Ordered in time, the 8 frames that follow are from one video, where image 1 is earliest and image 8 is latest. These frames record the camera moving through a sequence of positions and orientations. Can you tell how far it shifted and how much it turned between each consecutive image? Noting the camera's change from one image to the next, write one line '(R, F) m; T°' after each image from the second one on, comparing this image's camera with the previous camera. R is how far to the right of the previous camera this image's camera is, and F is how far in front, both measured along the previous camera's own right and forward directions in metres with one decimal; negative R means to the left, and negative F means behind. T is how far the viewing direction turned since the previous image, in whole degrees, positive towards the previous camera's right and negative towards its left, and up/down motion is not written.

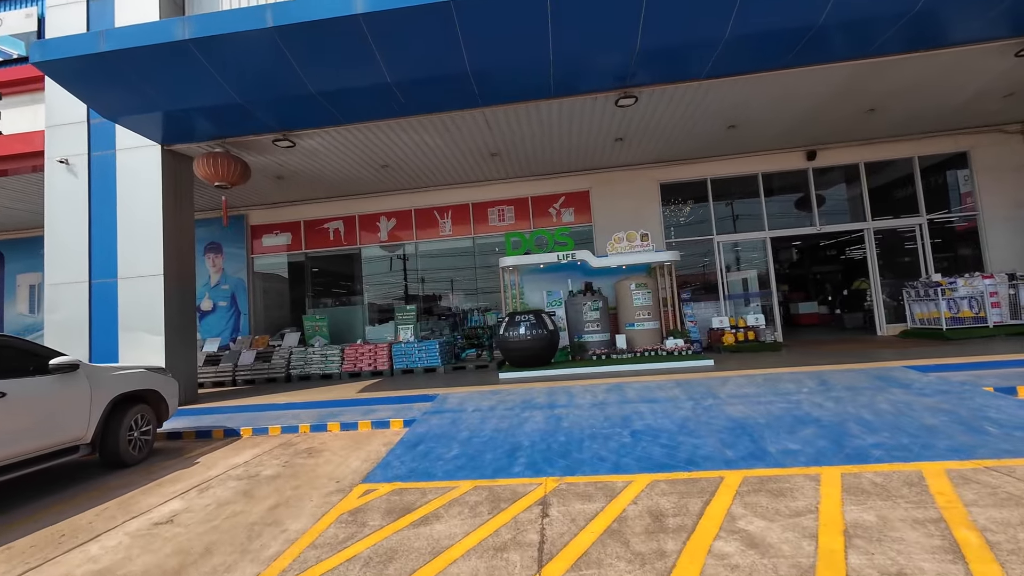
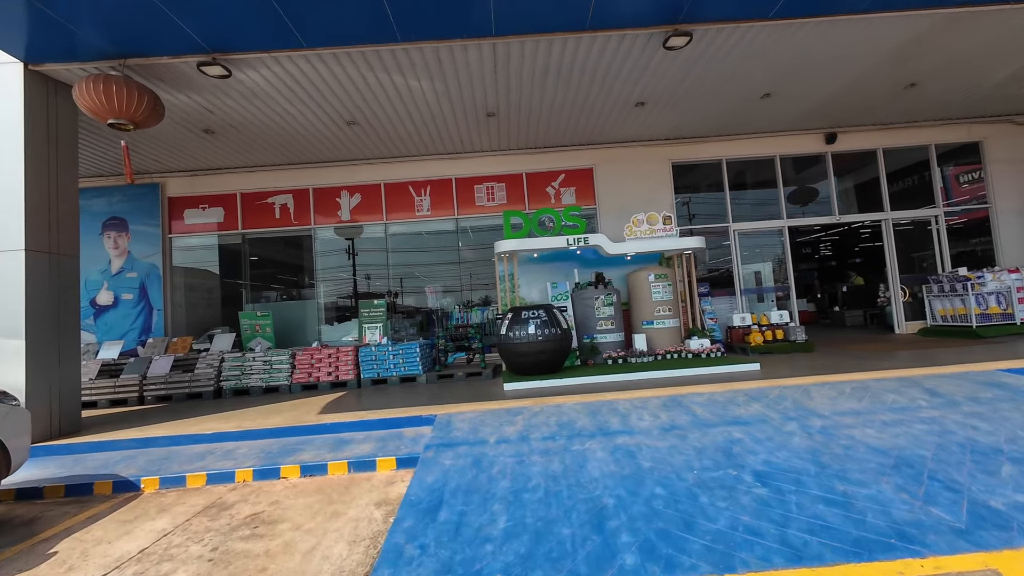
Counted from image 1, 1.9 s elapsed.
(-0.8, +1.5) m; +7°
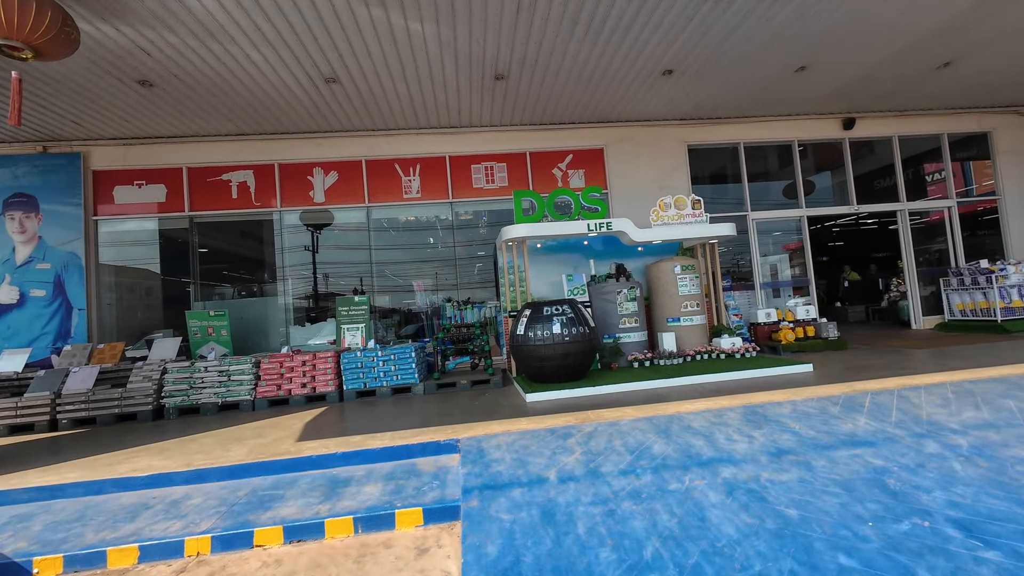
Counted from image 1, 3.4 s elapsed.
(-0.7, +1.0) m; +5°
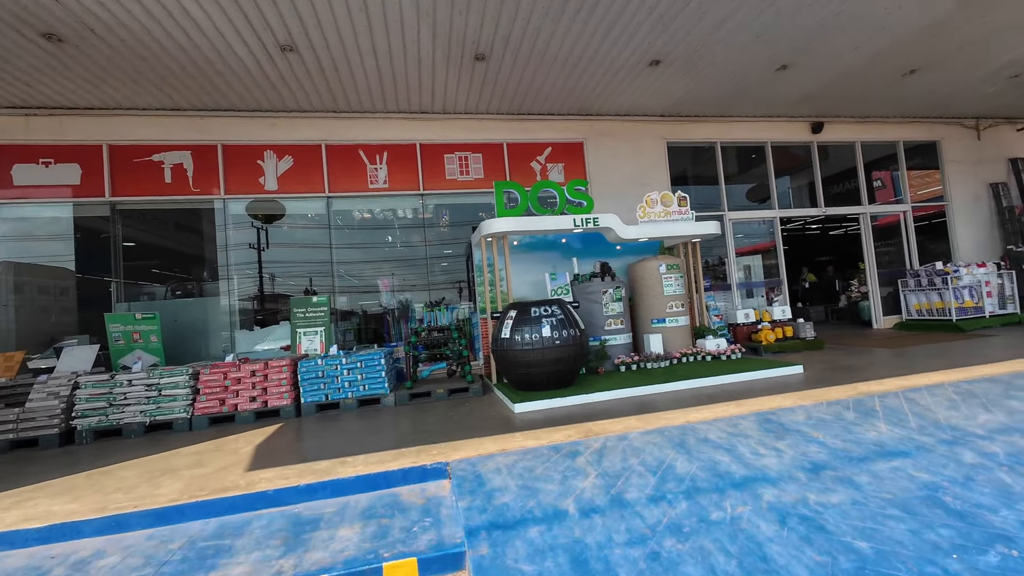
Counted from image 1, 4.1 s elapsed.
(-0.3, +0.5) m; +6°
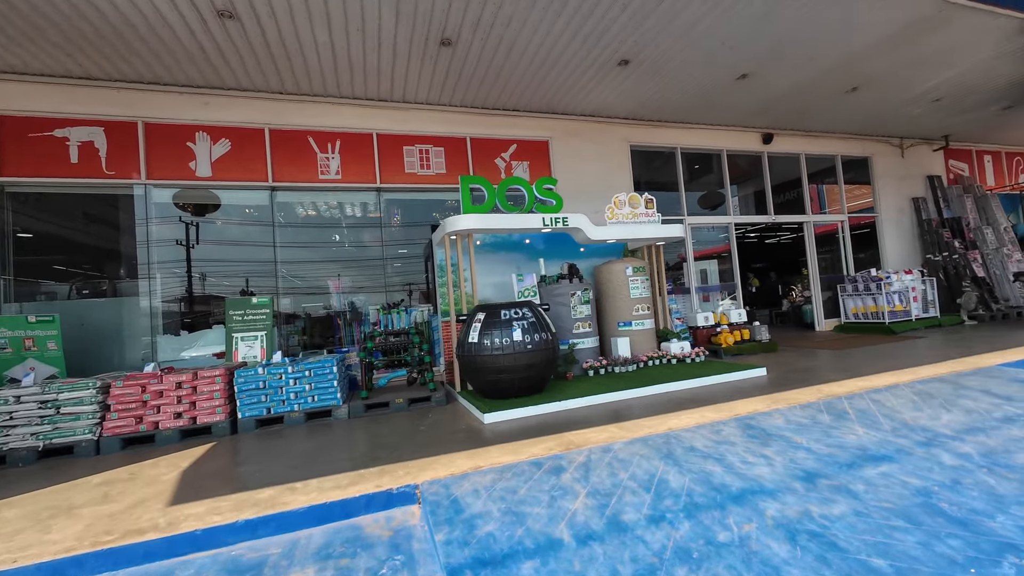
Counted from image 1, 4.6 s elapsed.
(-0.2, +0.3) m; +7°
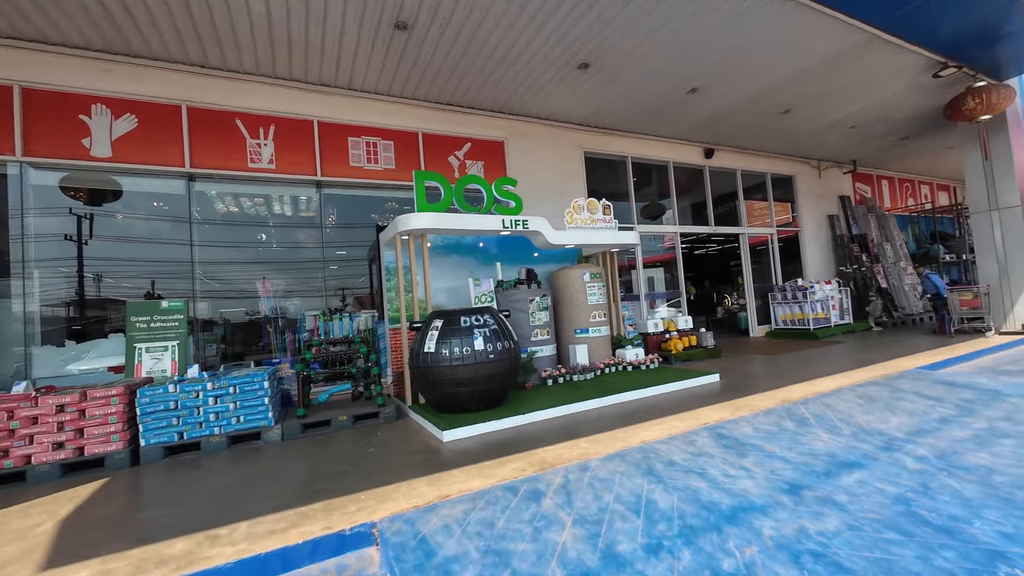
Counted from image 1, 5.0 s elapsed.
(-0.2, +0.3) m; +8°
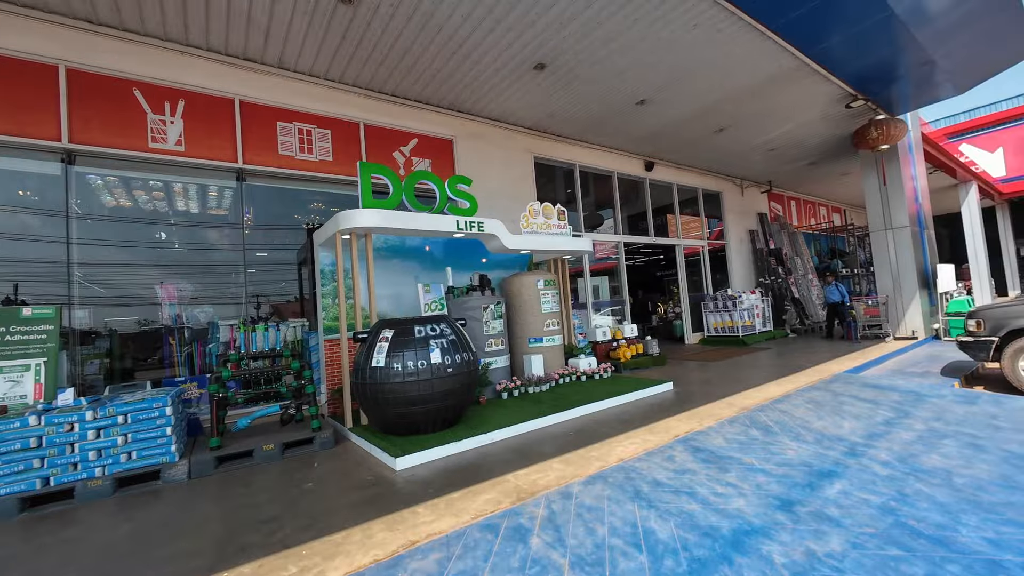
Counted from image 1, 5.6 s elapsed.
(-0.3, +0.4) m; +9°
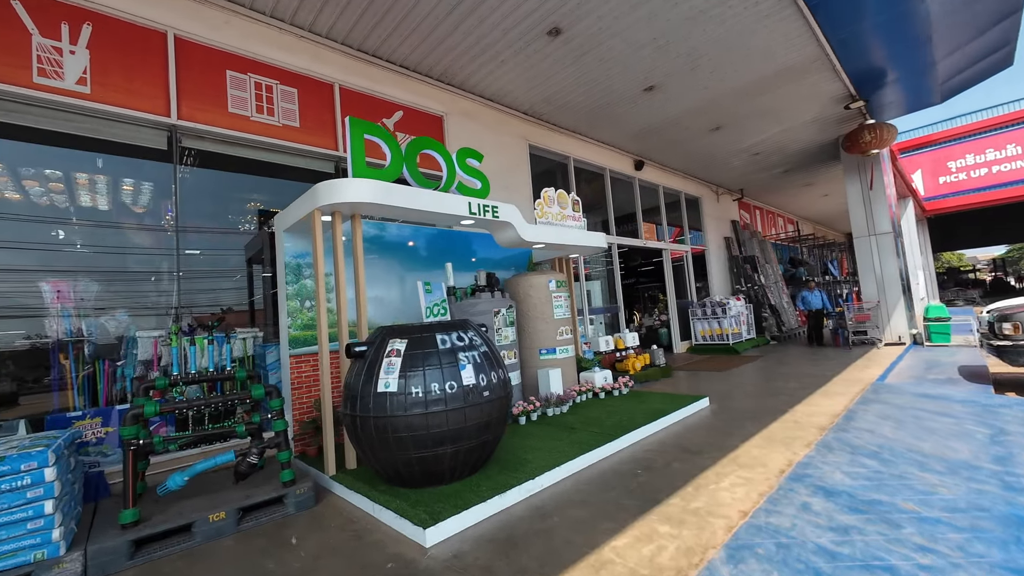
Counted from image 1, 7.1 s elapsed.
(-0.7, +1.0) m; +7°
